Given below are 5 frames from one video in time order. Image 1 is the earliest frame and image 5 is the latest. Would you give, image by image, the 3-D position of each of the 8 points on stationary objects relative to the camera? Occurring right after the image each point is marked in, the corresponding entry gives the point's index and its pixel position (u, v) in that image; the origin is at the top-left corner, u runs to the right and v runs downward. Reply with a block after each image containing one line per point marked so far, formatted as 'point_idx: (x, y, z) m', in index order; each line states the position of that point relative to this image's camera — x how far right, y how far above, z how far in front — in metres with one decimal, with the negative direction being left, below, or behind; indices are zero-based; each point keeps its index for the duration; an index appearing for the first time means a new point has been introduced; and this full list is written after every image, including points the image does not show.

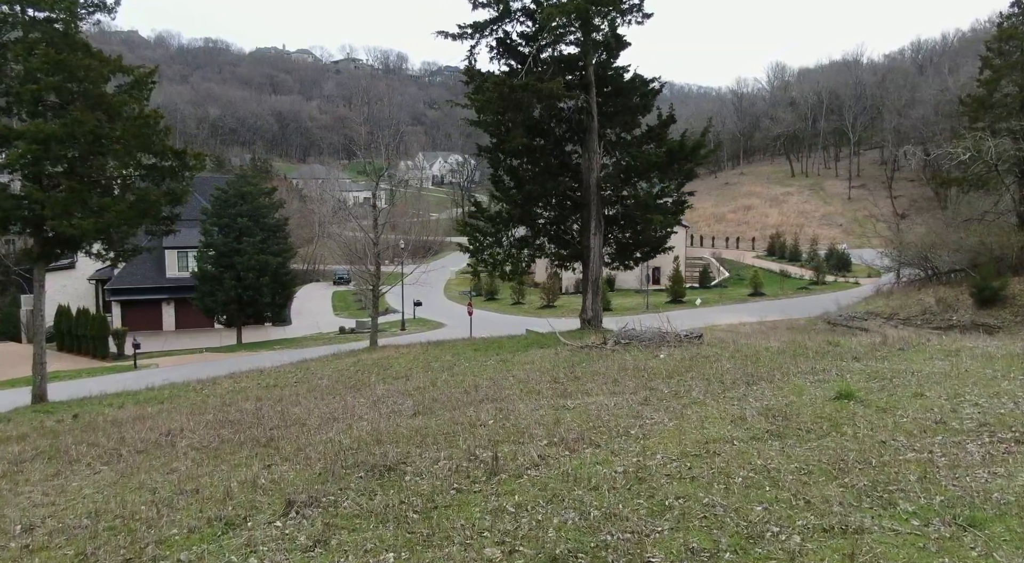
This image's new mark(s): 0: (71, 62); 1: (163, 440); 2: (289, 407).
0: (-8.4, +4.2, +16.2) m
1: (-3.8, -1.8, +9.3) m
2: (-2.8, -1.6, +10.8) m
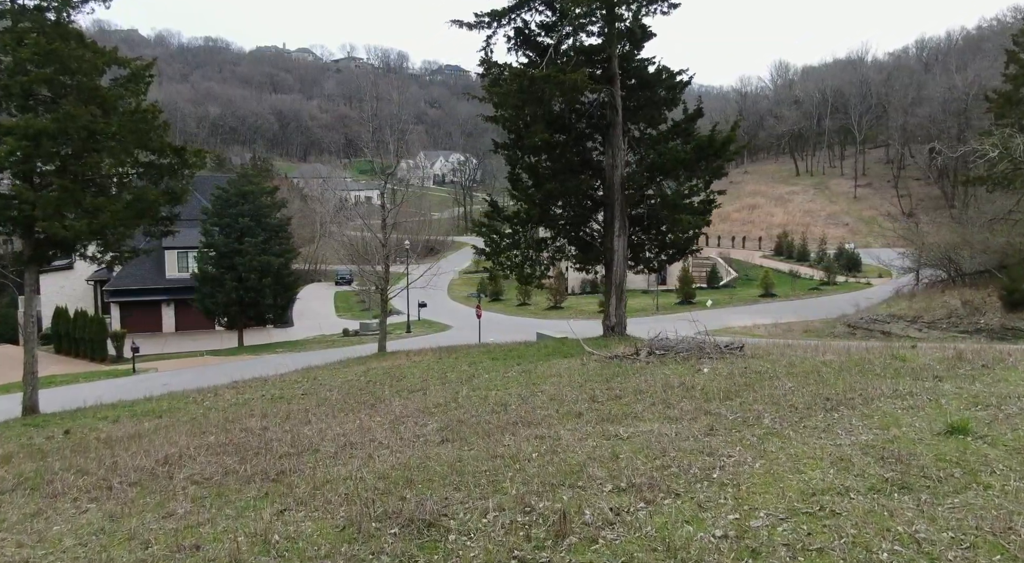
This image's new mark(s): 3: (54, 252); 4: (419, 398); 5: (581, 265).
0: (-8.1, +4.1, +15.2) m
1: (-3.5, -1.9, +8.4) m
2: (-2.4, -1.7, +9.8) m
3: (-8.9, +0.6, +16.4) m
4: (-1.3, -1.6, +11.4) m
5: (+1.4, +0.3, +17.4) m
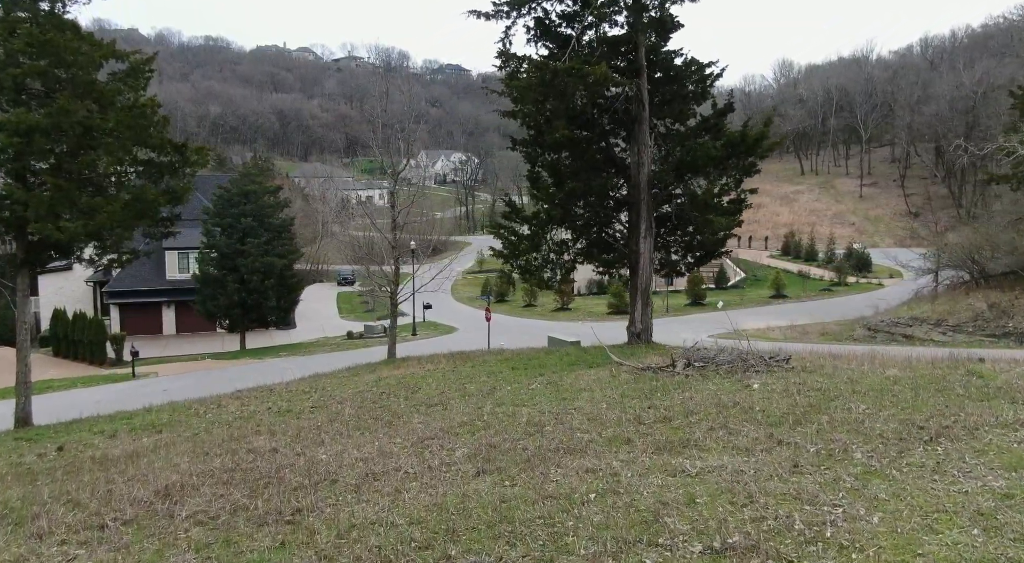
0: (-7.7, +4.0, +14.3) m
1: (-3.1, -2.0, +7.5) m
2: (-2.1, -1.8, +8.9) m
3: (-8.5, +0.5, +15.6) m
4: (-0.9, -1.7, +10.5) m
5: (+1.8, +0.3, +16.5) m
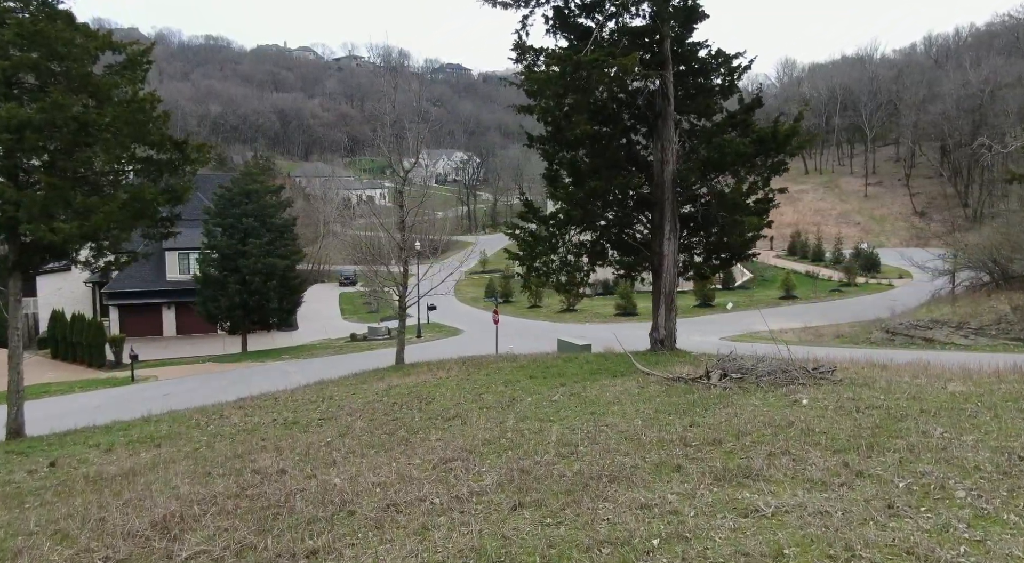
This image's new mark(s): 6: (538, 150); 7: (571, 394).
0: (-7.4, +4.0, +13.6) m
1: (-2.8, -2.0, +6.8) m
2: (-1.8, -1.9, +8.2) m
3: (-8.2, +0.4, +14.8) m
4: (-0.6, -1.7, +9.7) m
5: (+2.1, +0.2, +15.7) m
6: (+0.5, +2.4, +15.5) m
7: (+0.8, -1.6, +11.8) m
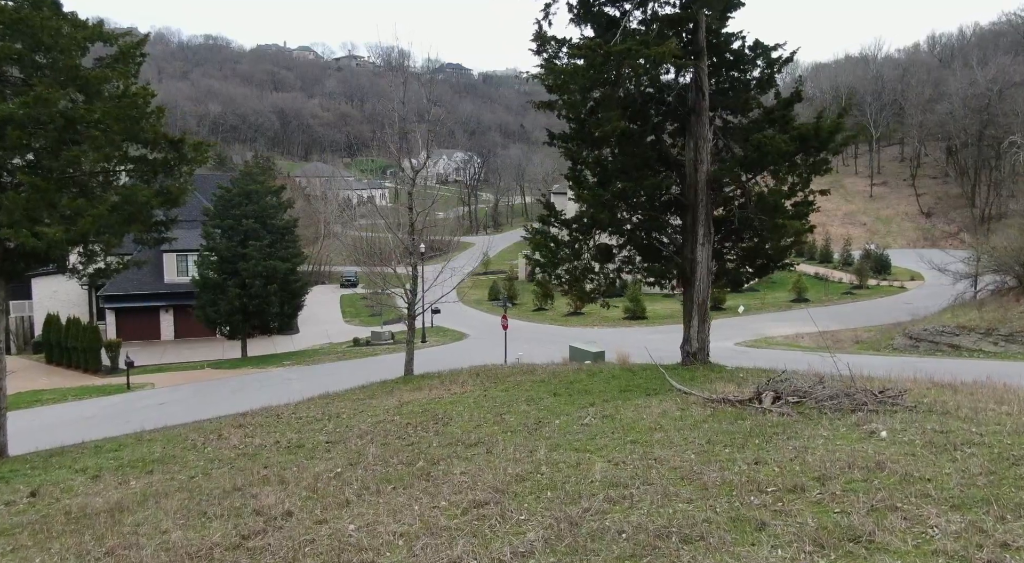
0: (-7.1, +3.8, +12.5) m
1: (-2.5, -2.2, +5.7) m
2: (-1.5, -2.0, +7.1) m
3: (-7.9, +0.3, +13.7) m
4: (-0.3, -1.9, +8.7) m
5: (+2.4, 0.0, +14.6) m
6: (+0.8, +2.3, +14.4) m
7: (+1.2, -1.7, +10.7) m
